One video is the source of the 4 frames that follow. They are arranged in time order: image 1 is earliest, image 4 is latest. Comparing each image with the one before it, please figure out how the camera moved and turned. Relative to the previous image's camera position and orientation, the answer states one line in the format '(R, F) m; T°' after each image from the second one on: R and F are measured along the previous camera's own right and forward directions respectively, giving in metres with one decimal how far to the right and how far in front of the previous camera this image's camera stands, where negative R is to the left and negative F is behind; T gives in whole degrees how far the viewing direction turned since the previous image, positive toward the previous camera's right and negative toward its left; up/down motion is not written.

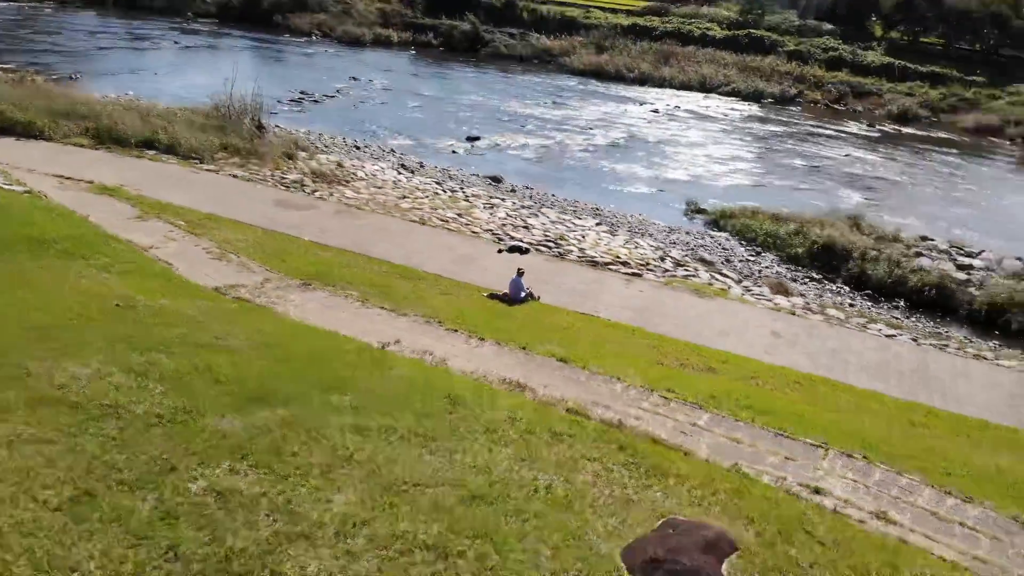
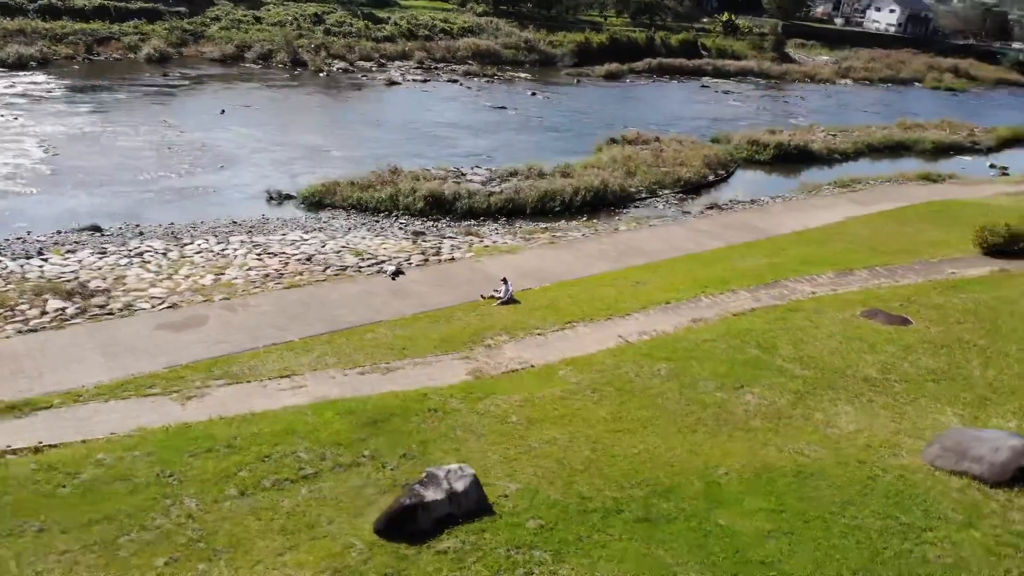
(-13.6, +3.6) m; +58°
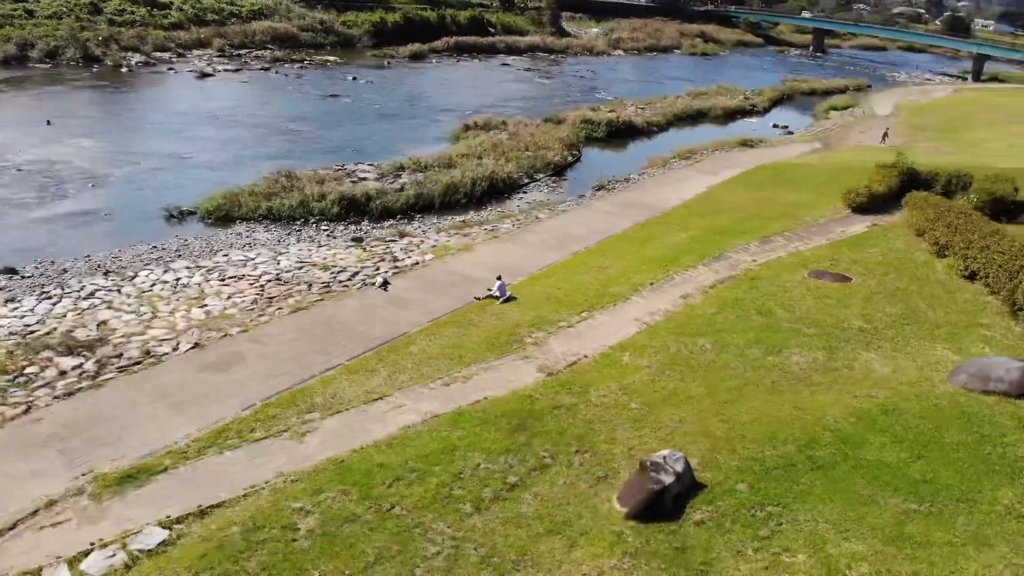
(-5.1, -0.6) m; +16°
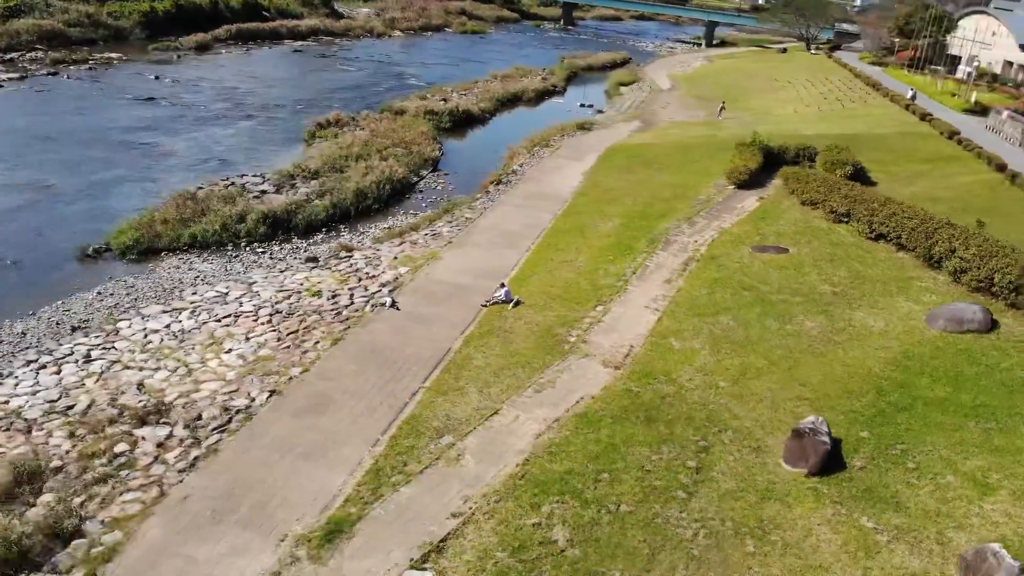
(-6.1, -0.4) m; +18°
